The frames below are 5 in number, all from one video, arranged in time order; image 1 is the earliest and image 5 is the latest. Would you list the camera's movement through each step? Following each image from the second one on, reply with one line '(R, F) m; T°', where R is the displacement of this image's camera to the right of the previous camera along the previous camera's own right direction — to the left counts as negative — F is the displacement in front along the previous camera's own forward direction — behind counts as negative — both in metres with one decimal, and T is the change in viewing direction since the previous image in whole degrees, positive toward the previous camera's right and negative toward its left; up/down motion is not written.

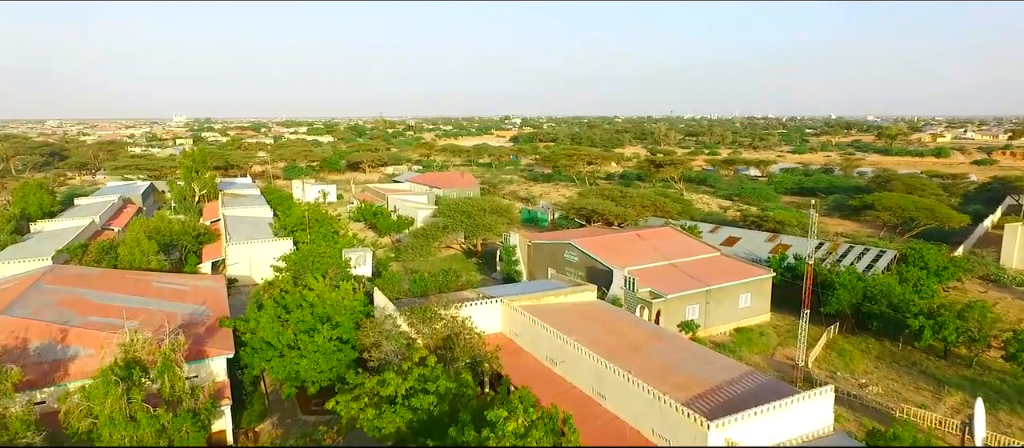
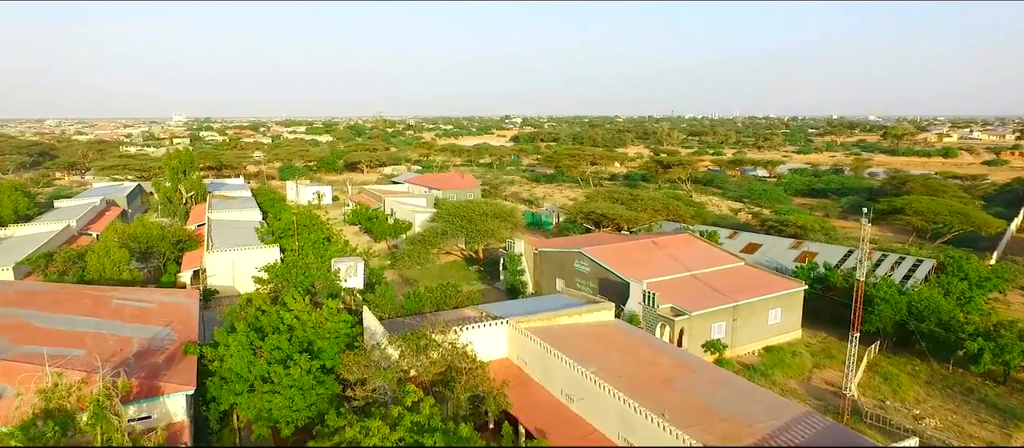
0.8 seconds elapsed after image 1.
(-0.1, +1.8) m; 0°
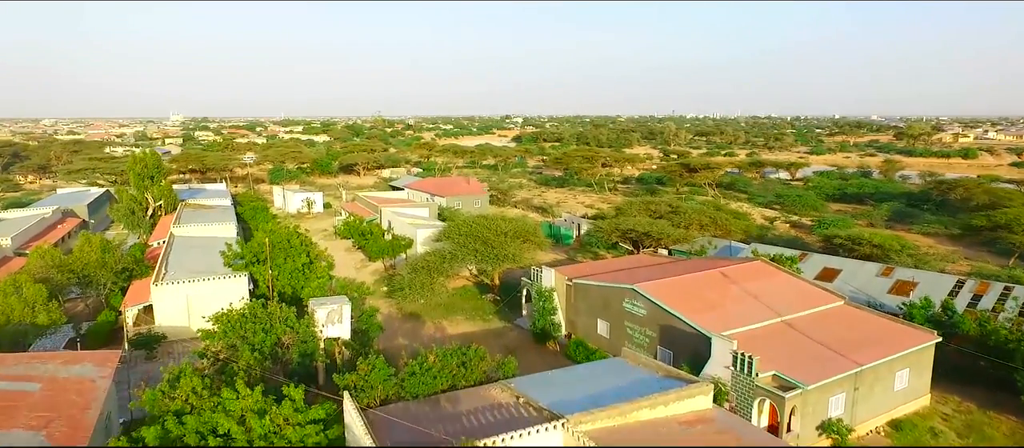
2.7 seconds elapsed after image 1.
(-0.7, +4.5) m; 0°
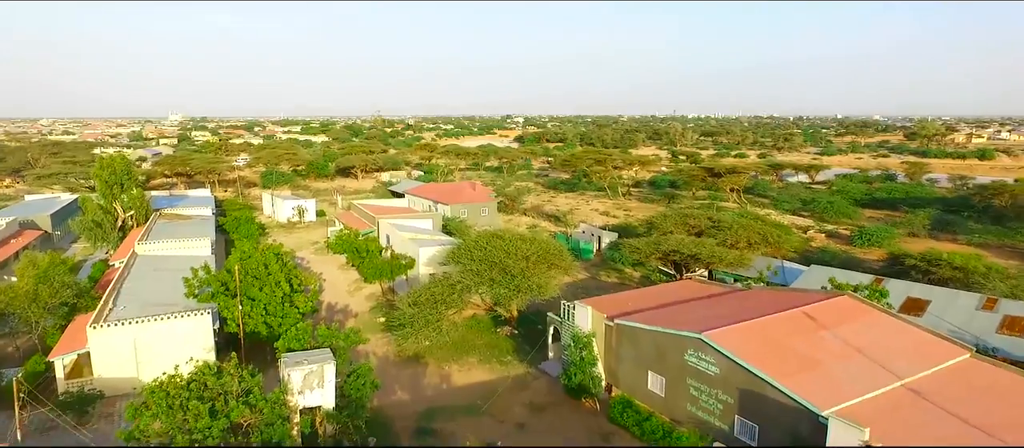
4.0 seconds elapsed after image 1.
(-0.5, +3.4) m; 0°
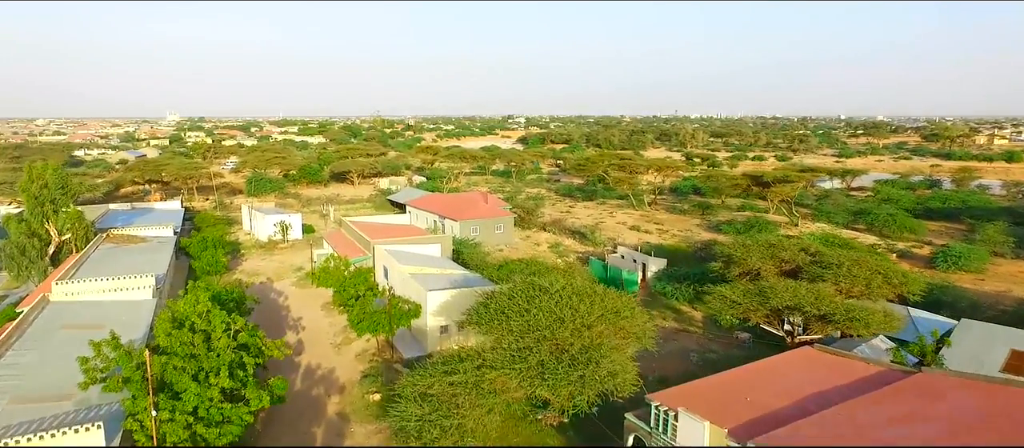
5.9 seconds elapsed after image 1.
(-0.9, +5.4) m; 0°
